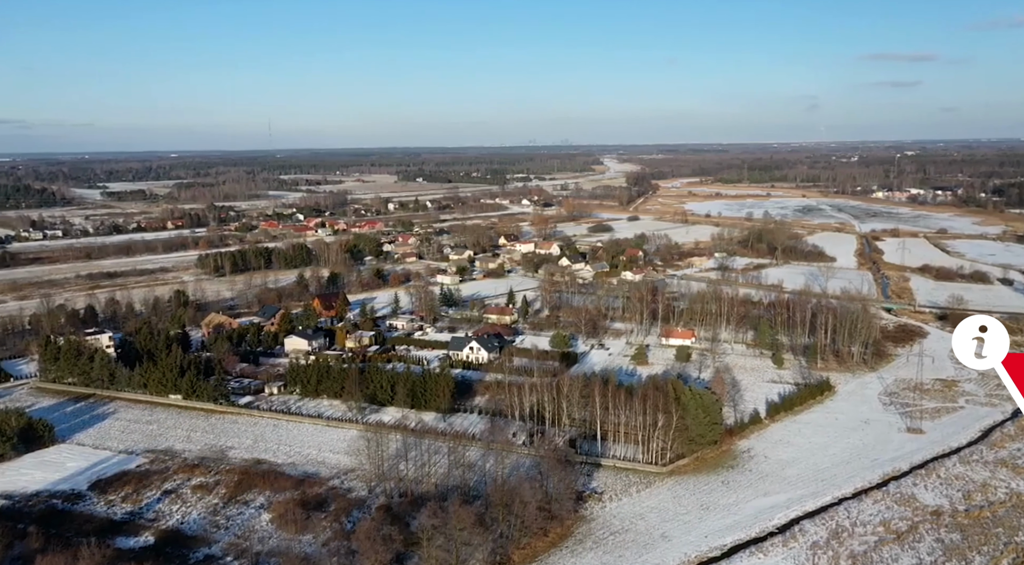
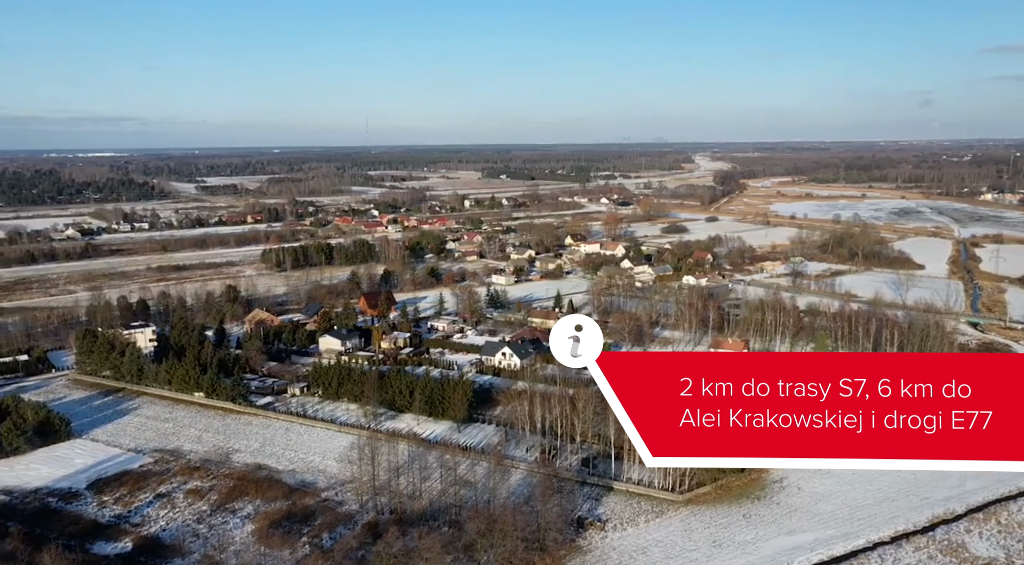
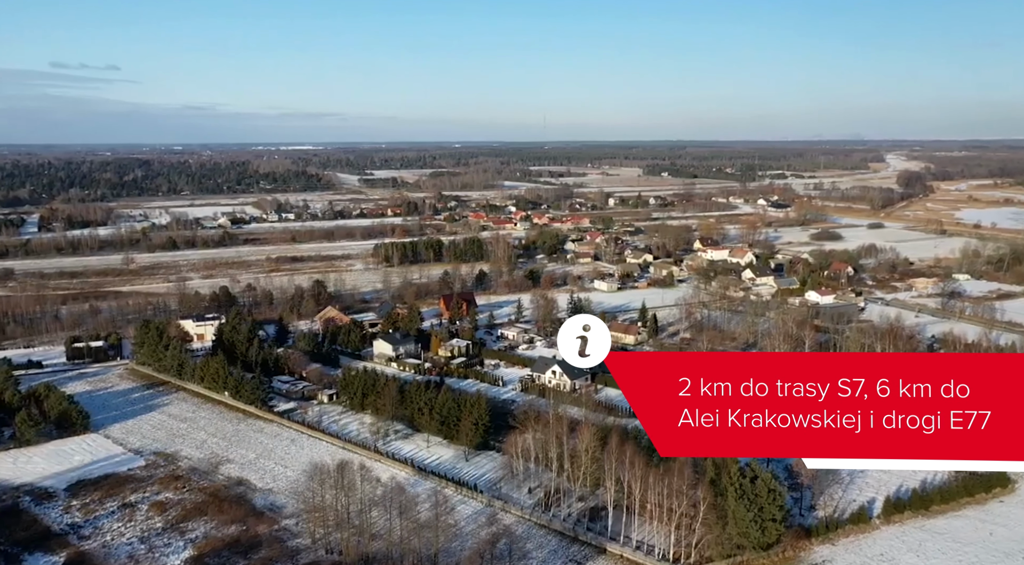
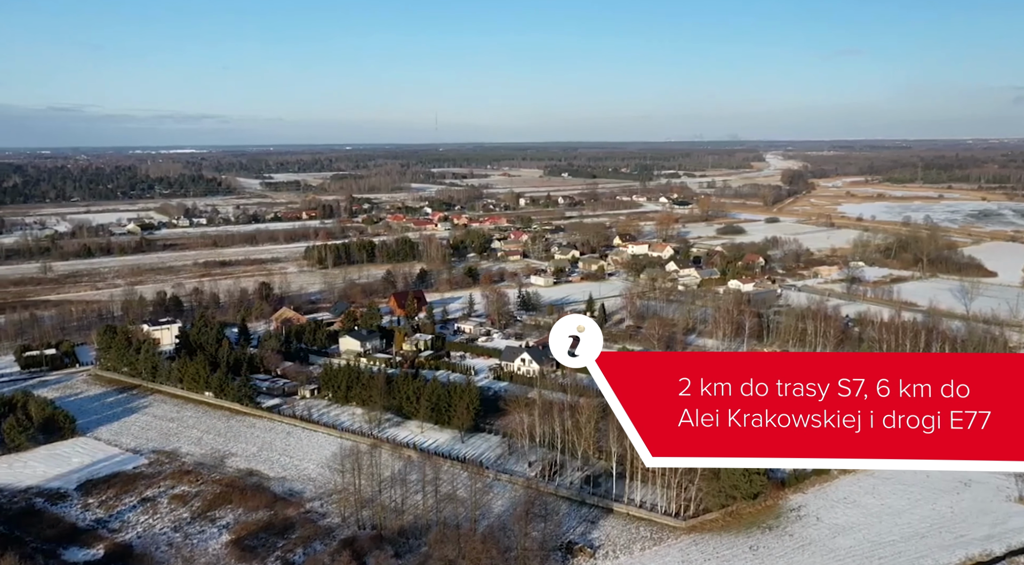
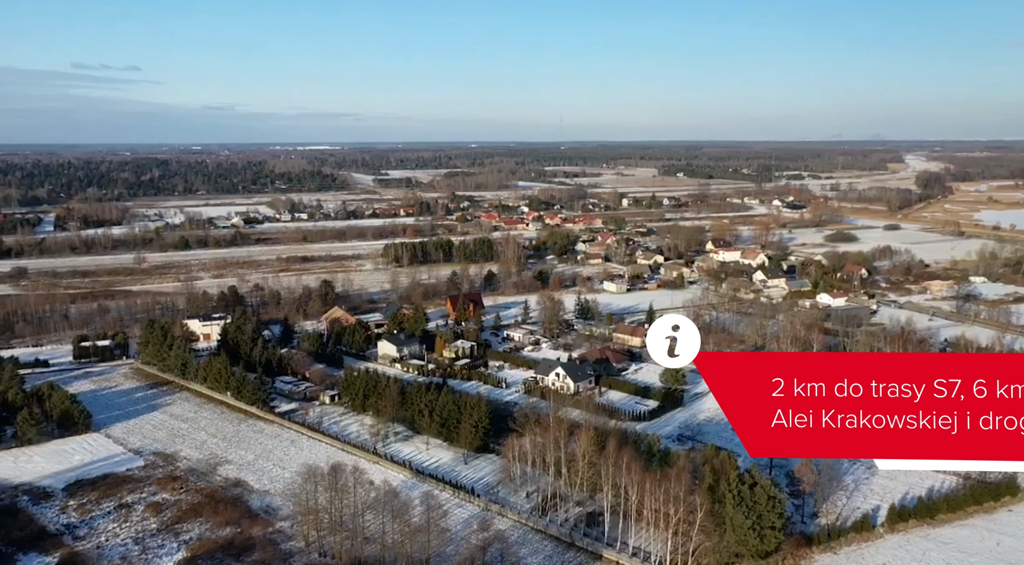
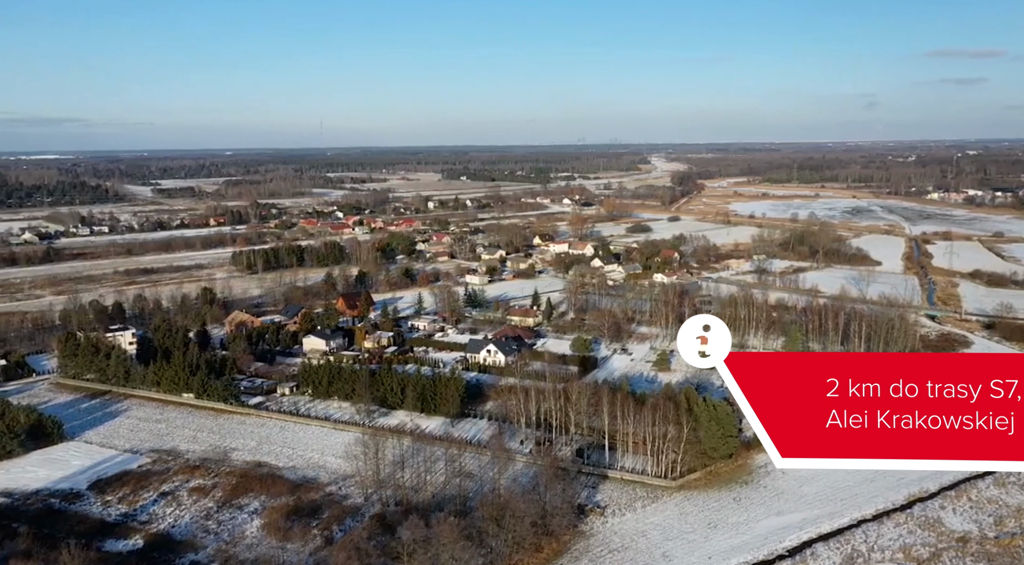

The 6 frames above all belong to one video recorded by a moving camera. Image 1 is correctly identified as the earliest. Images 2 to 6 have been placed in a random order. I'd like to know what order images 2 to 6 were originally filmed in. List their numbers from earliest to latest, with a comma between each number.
6, 2, 4, 3, 5
